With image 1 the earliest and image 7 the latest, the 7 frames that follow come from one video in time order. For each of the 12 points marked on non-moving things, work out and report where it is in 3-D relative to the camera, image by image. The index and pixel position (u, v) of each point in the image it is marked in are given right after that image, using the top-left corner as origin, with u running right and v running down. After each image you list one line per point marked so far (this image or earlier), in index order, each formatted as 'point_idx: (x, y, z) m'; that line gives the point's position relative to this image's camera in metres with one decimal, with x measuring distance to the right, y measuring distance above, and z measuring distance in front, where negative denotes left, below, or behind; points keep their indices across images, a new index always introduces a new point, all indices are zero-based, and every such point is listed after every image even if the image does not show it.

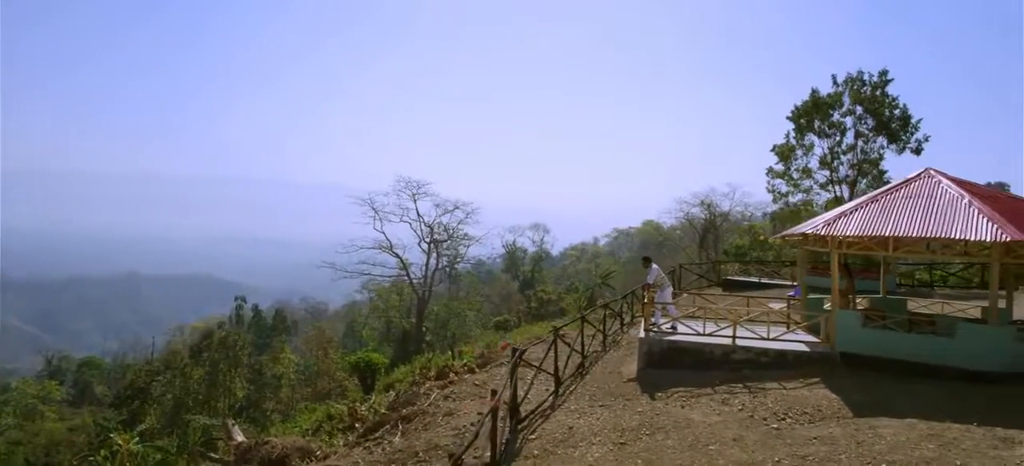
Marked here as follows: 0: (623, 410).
0: (+1.6, -2.5, +9.4) m
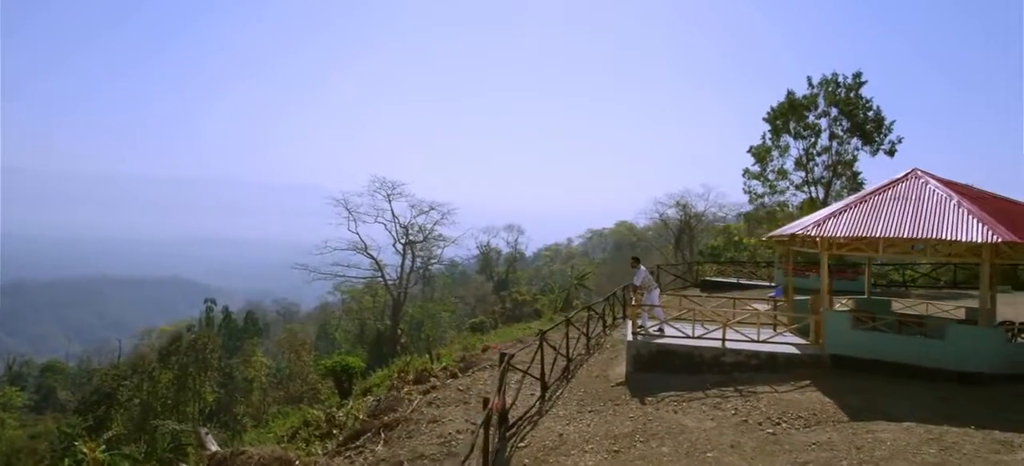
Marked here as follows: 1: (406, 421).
0: (+1.4, -2.5, +9.2) m
1: (-1.7, -3.0, +10.6) m
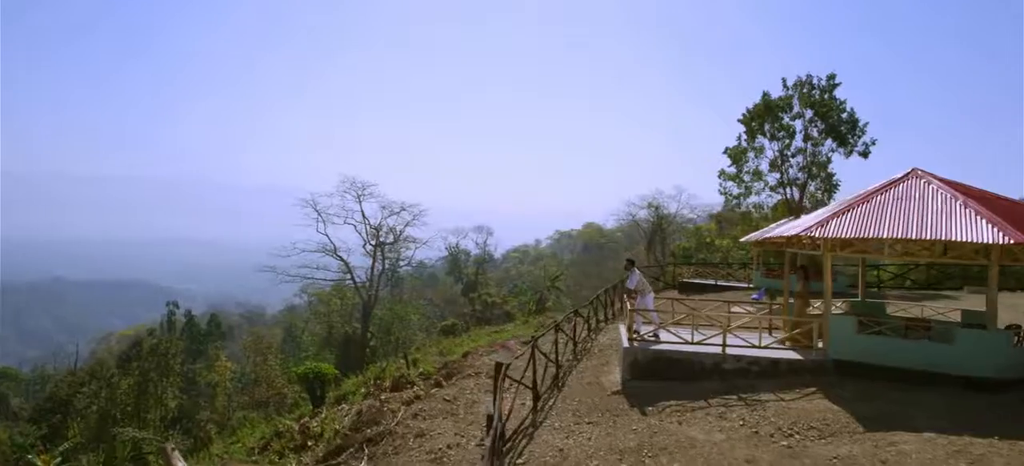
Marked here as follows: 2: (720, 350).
0: (+1.3, -2.5, +8.7) m
1: (-1.8, -3.0, +10.0) m
2: (+3.2, -1.8, +10.1) m
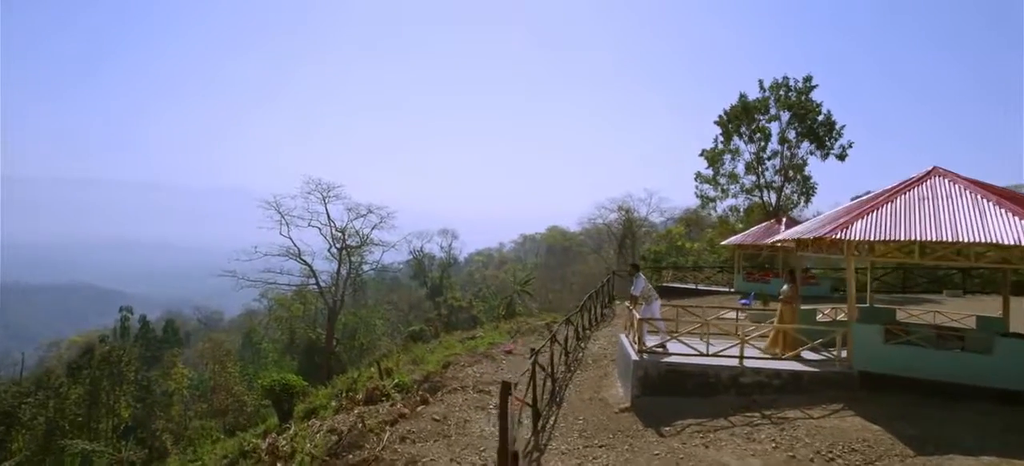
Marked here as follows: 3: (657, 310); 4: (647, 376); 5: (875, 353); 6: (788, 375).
0: (+1.4, -2.6, +7.8) m
1: (-1.8, -3.1, +8.9) m
2: (+3.2, -1.8, +9.3) m
3: (+2.3, -1.2, +10.4) m
4: (+1.9, -2.0, +9.4) m
5: (+4.9, -1.6, +9.0) m
6: (+3.8, -1.9, +9.1) m
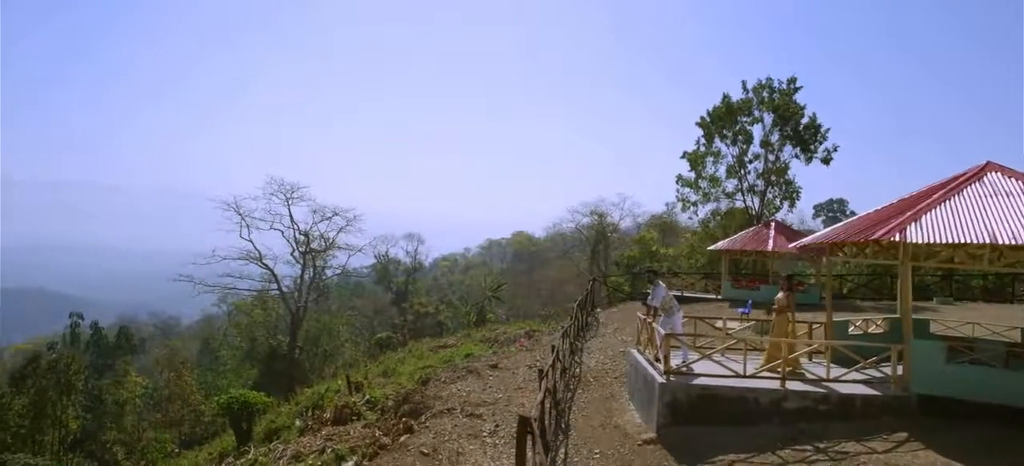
0: (+1.5, -2.6, +6.4) m
1: (-1.8, -3.0, +7.4) m
2: (+3.2, -1.8, +8.0) m
3: (+2.3, -1.2, +9.1) m
4: (+2.0, -2.0, +8.1) m
5: (+5.0, -1.6, +7.8) m
6: (+3.8, -2.0, +7.8) m
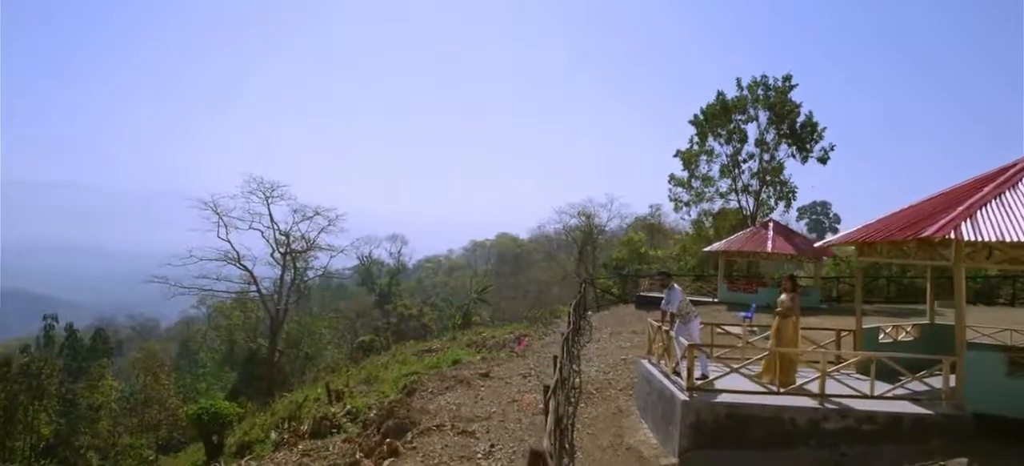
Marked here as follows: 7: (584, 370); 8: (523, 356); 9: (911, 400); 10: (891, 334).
0: (+1.6, -2.5, +5.4) m
1: (-1.7, -3.0, +6.3) m
2: (+3.2, -1.8, +7.0) m
3: (+2.3, -1.2, +8.1) m
4: (+2.0, -2.0, +7.1) m
5: (+5.0, -1.6, +6.9) m
6: (+3.9, -1.9, +6.9) m
7: (+1.4, -2.6, +12.5) m
8: (+0.3, -3.1, +16.6) m
9: (+4.3, -1.8, +7.2) m
10: (+5.6, -1.5, +9.8) m
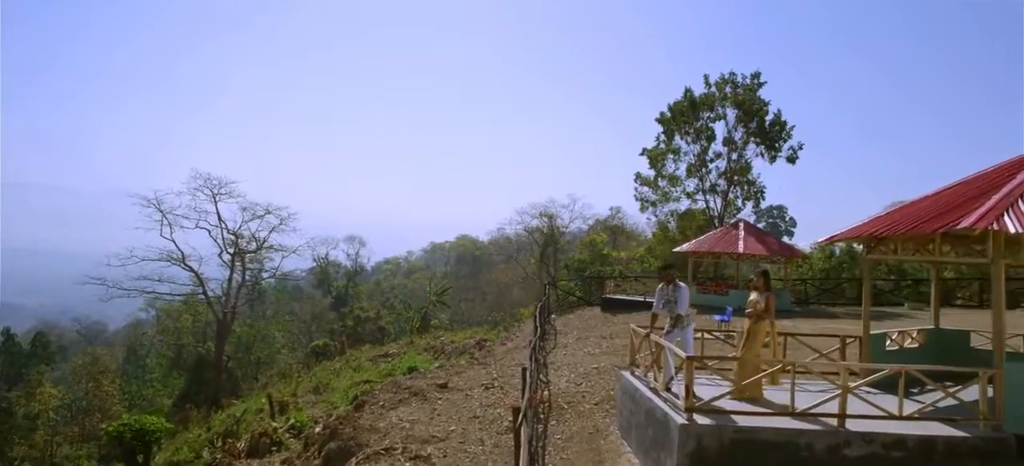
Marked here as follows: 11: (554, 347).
0: (+1.4, -2.4, +4.2) m
1: (-2.0, -2.9, +4.9) m
2: (+2.9, -1.7, +5.9) m
3: (+1.9, -1.1, +6.9) m
4: (+1.6, -1.9, +5.9) m
5: (+4.7, -1.5, +5.9) m
6: (+3.5, -1.8, +5.8) m
7: (+0.7, -2.5, +11.3) m
8: (-0.6, -3.0, +15.2) m
9: (+4.0, -1.7, +6.2) m
10: (+5.1, -1.4, +8.9) m
11: (+1.0, -2.7, +15.6) m
